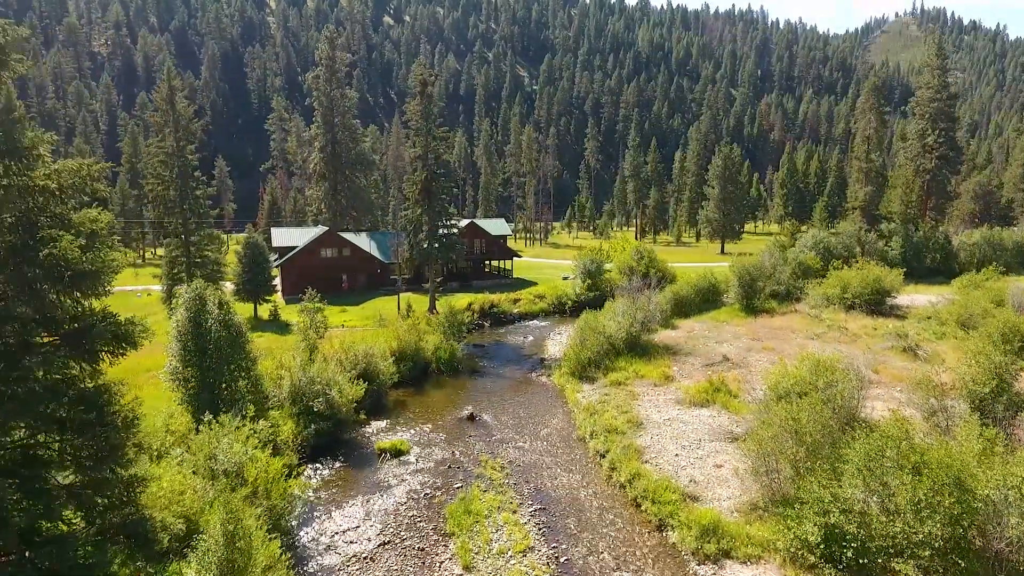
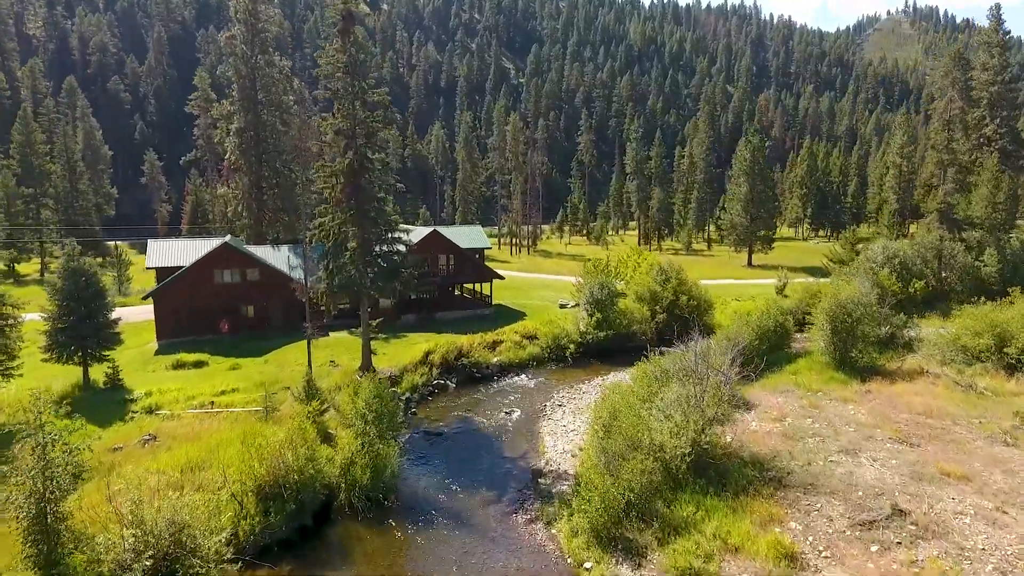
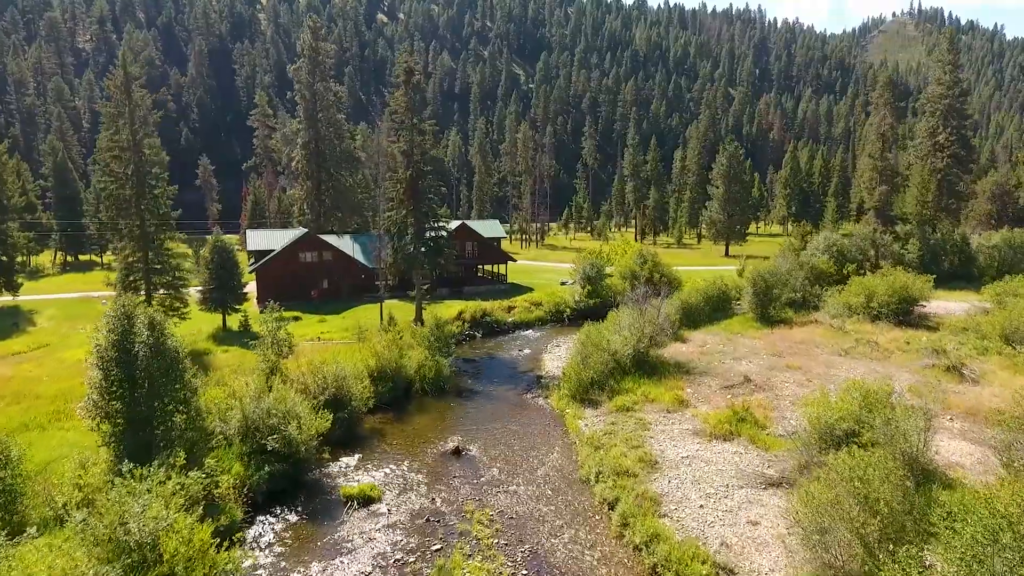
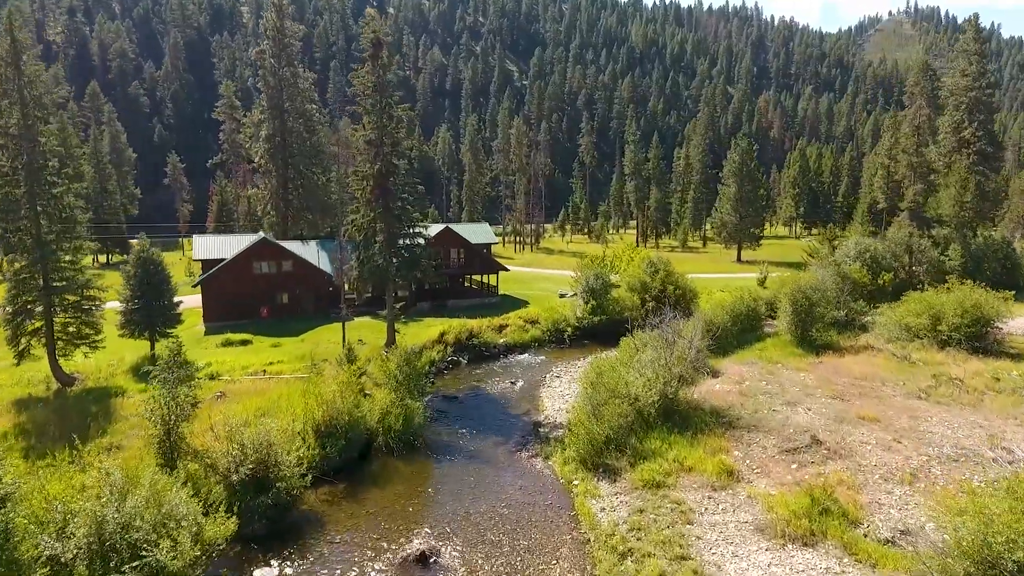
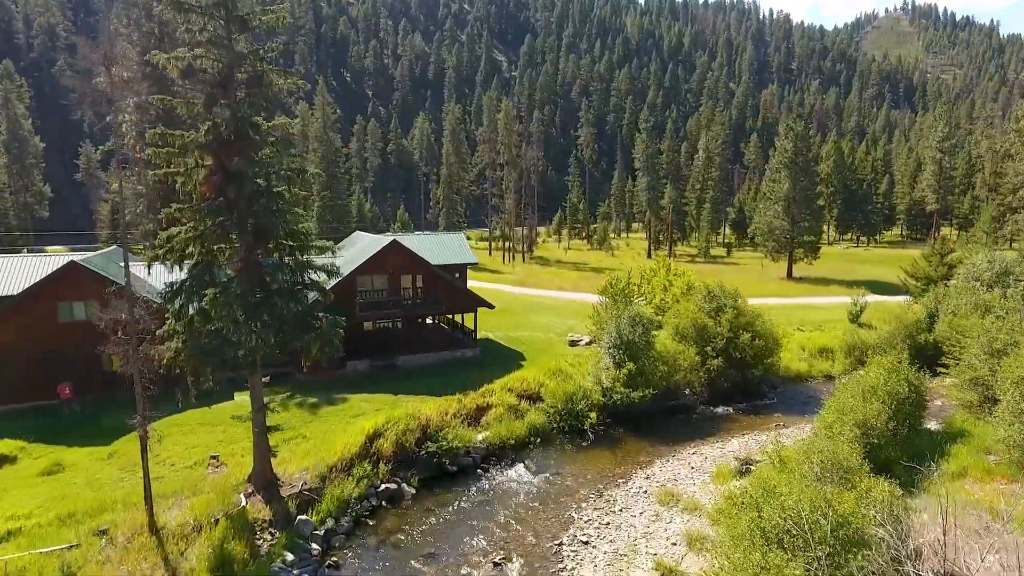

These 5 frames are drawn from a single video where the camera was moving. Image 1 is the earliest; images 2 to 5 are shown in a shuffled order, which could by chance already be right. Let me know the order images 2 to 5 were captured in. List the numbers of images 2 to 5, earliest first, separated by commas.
3, 4, 2, 5
